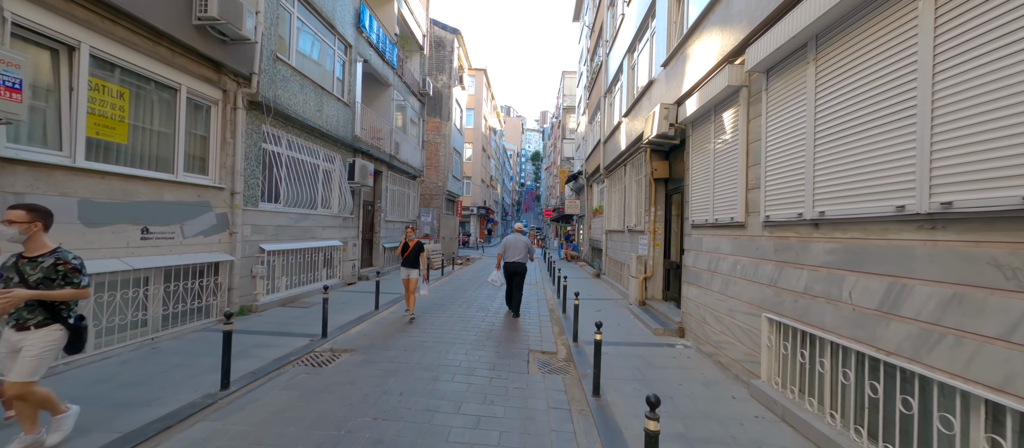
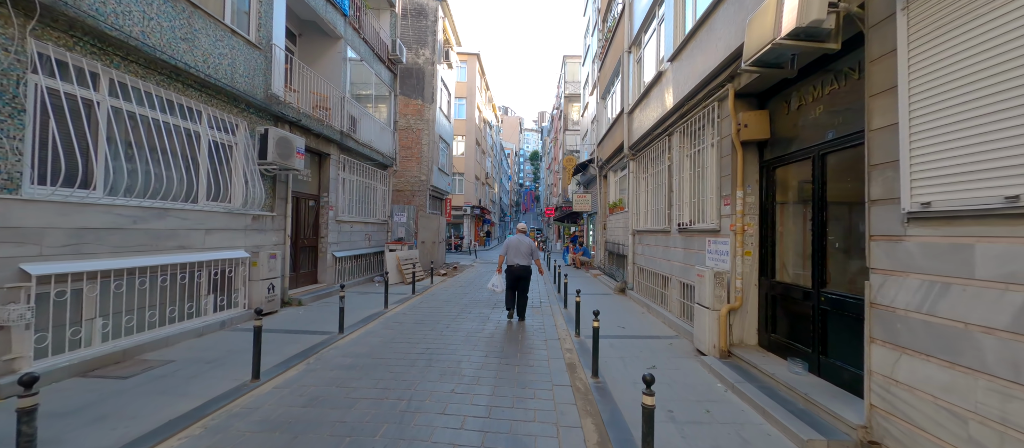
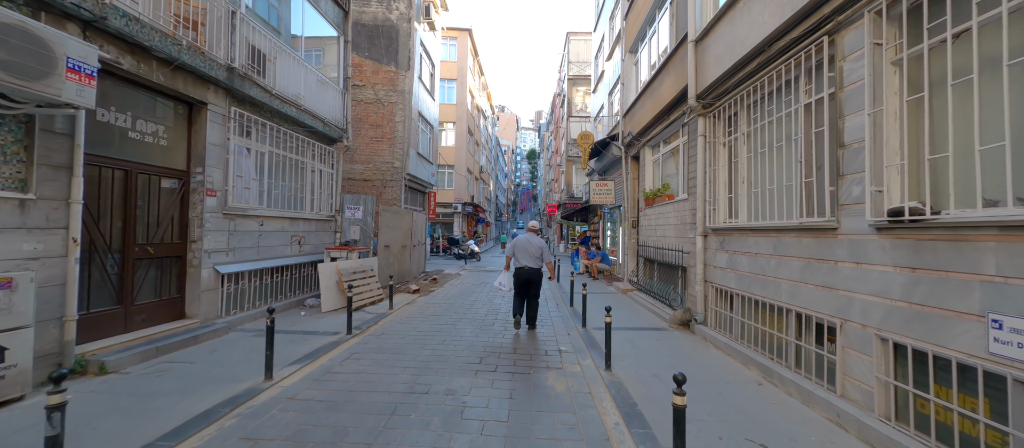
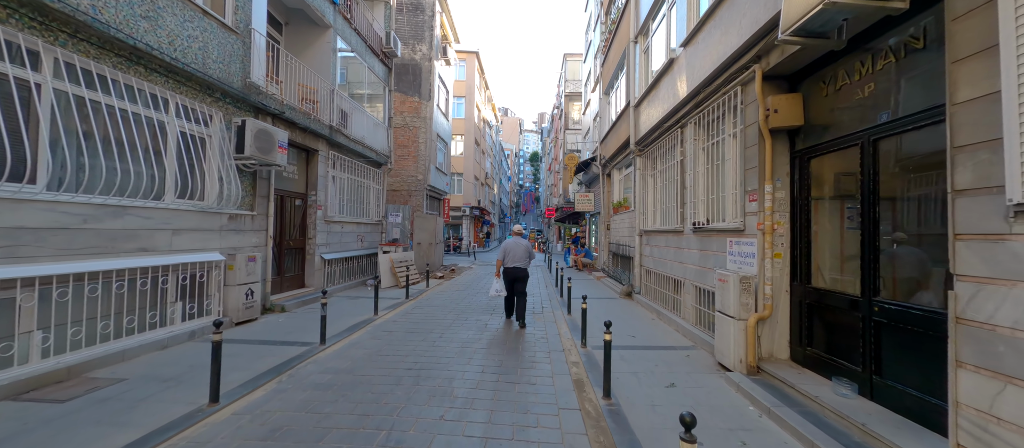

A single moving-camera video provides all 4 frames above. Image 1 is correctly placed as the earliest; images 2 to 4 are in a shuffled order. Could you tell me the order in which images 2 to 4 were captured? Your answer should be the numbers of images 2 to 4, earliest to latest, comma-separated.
2, 4, 3
